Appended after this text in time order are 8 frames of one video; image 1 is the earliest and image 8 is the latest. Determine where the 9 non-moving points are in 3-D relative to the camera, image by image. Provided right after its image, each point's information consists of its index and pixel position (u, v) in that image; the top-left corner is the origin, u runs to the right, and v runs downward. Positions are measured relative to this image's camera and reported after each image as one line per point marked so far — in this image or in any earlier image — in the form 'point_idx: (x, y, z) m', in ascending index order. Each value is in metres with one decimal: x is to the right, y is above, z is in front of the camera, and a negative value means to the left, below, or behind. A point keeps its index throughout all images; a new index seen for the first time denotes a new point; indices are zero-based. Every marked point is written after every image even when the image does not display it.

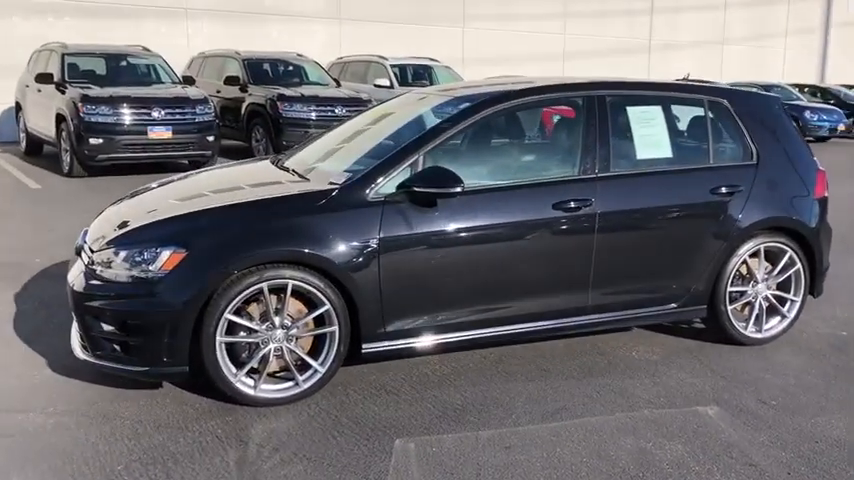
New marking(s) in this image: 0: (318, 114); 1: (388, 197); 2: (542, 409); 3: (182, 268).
0: (-1.8, +2.1, +13.5) m
1: (-0.2, +0.2, +4.2) m
2: (+0.6, -0.9, +4.1) m
3: (-1.2, -0.1, +3.9) m
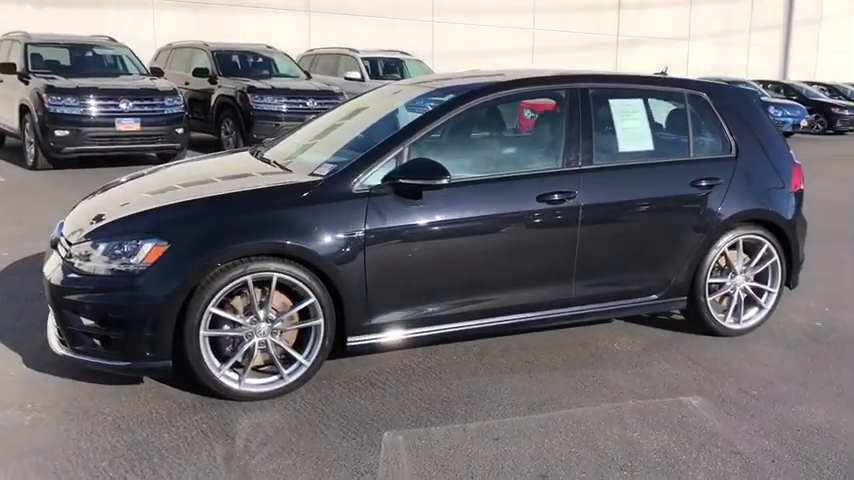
0: (-2.3, +2.2, +13.4) m
1: (-0.3, +0.3, +4.2) m
2: (+0.5, -0.8, +4.1) m
3: (-1.2, -0.1, +3.8) m
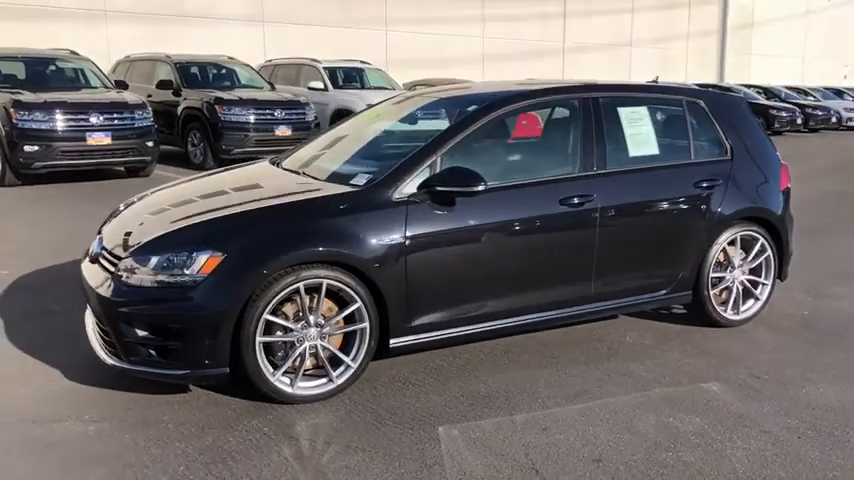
0: (-2.8, +2.1, +13.4) m
1: (-0.1, +0.2, +4.4) m
2: (+0.7, -0.8, +4.4) m
3: (-1.0, -0.2, +3.9) m
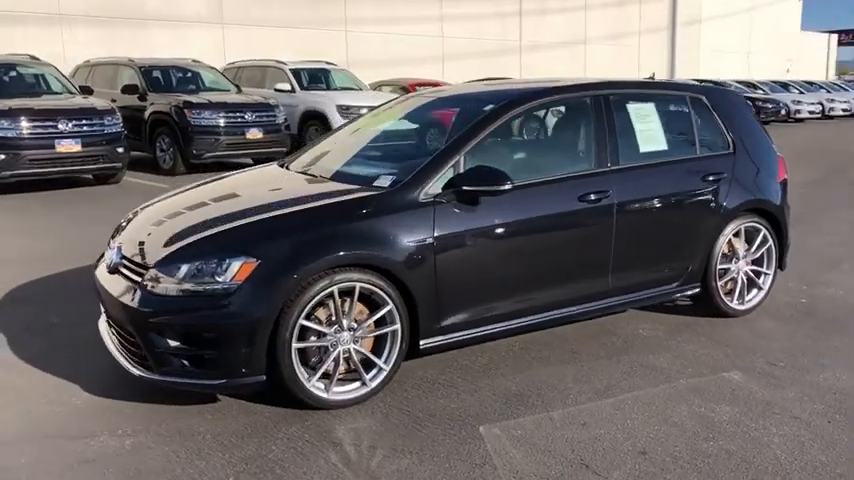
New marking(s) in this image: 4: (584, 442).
0: (-3.3, +2.0, +13.2) m
1: (+0.1, +0.2, +4.4) m
2: (+0.9, -0.8, +4.4) m
3: (-0.8, -0.2, +3.9) m
4: (+0.7, -0.9, +3.8) m
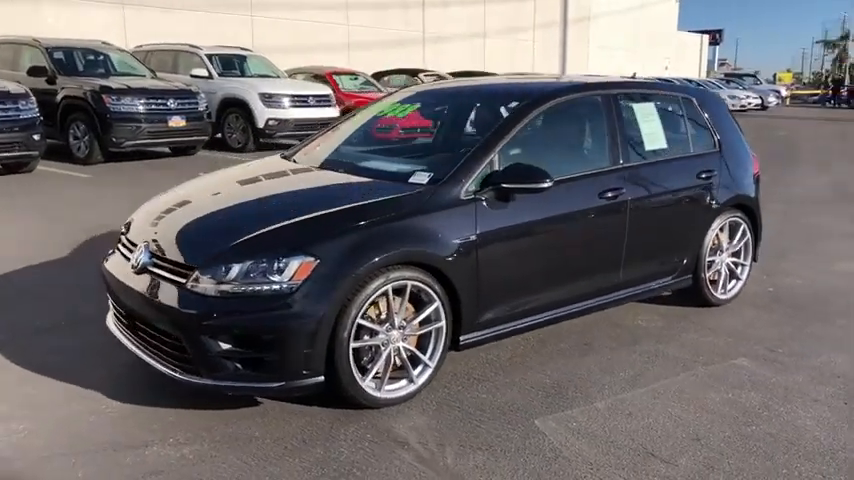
0: (-4.4, +2.1, +12.6) m
1: (+0.3, +0.2, +4.4) m
2: (+1.1, -0.8, +4.6) m
3: (-0.5, -0.2, +3.8) m
4: (+1.0, -0.9, +3.9) m
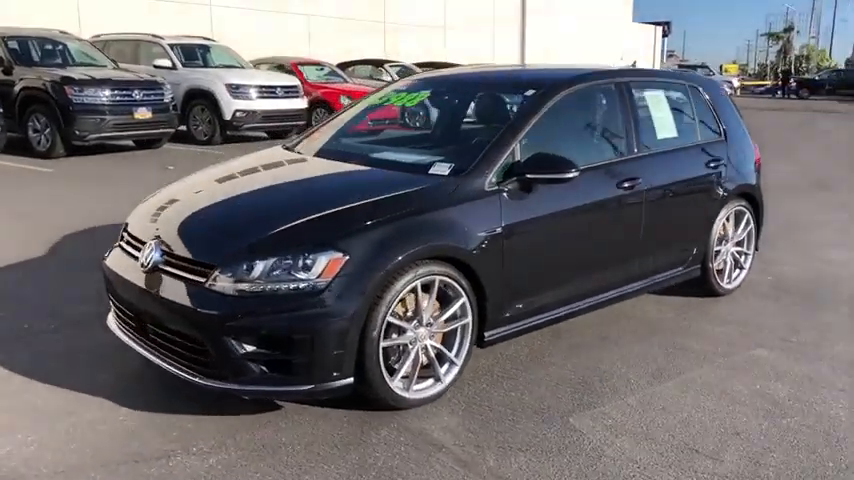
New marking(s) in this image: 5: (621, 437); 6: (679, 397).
0: (-4.7, +2.2, +12.2) m
1: (+0.4, +0.3, +4.2) m
2: (+1.2, -0.7, +4.5) m
3: (-0.4, -0.2, +3.6) m
4: (+1.2, -0.9, +3.8) m
5: (+0.9, -0.9, +3.7) m
6: (+1.3, -0.8, +4.2) m
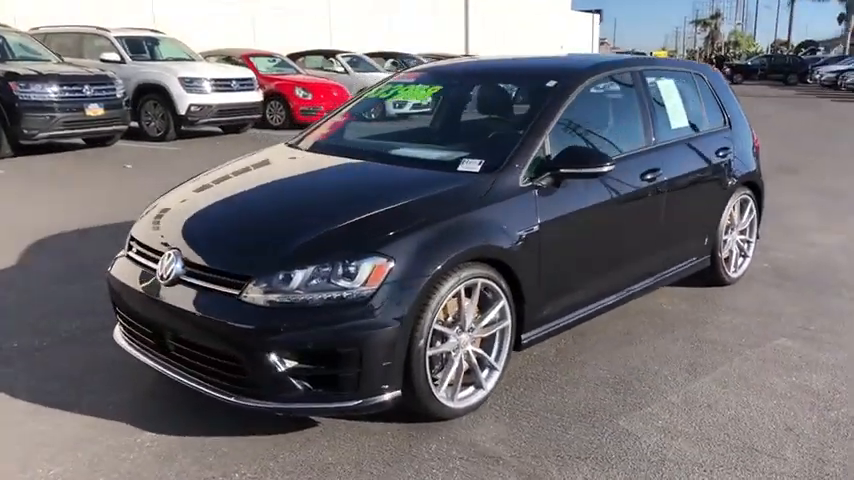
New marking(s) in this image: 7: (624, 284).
0: (-5.2, +2.1, +11.6) m
1: (+0.5, +0.3, +4.1) m
2: (+1.4, -0.7, +4.4) m
3: (-0.2, -0.2, +3.4) m
4: (+1.4, -0.9, +3.7) m
5: (+1.1, -0.9, +3.6) m
6: (+1.5, -0.8, +4.1) m
7: (+1.1, -0.3, +4.8) m
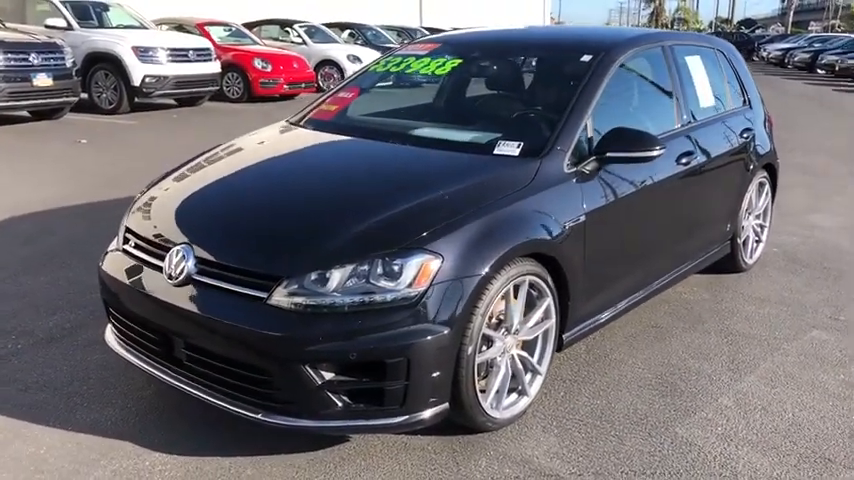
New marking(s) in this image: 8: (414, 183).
0: (-5.6, +2.4, +10.8) m
1: (+0.7, +0.3, +3.7) m
2: (+1.5, -0.6, +4.1) m
3: (0.0, -0.2, +3.0) m
4: (+1.6, -0.8, +3.5) m
5: (+1.3, -0.9, +3.3) m
6: (+1.6, -0.7, +3.8) m
7: (+1.2, -0.2, +4.5) m
8: (-0.1, +0.2, +3.4) m
